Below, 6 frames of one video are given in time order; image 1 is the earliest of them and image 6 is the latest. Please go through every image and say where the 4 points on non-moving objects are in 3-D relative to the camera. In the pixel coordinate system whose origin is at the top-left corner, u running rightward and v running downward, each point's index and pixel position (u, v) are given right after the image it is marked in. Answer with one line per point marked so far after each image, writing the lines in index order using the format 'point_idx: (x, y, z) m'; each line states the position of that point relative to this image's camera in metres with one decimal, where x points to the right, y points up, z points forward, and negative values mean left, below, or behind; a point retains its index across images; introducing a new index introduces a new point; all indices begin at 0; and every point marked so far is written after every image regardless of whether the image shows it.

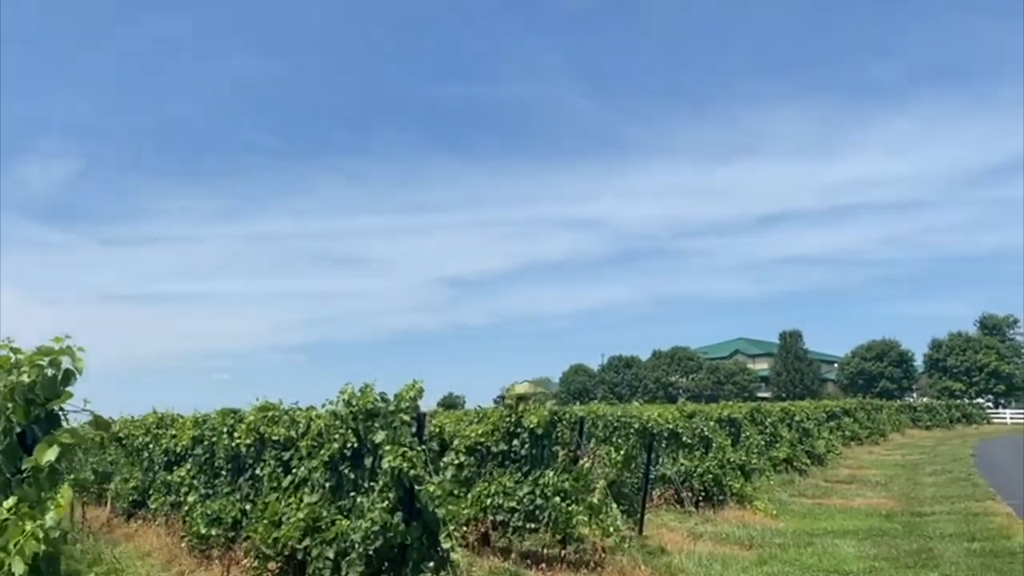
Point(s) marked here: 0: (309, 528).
0: (-2.1, -2.4, +8.9) m
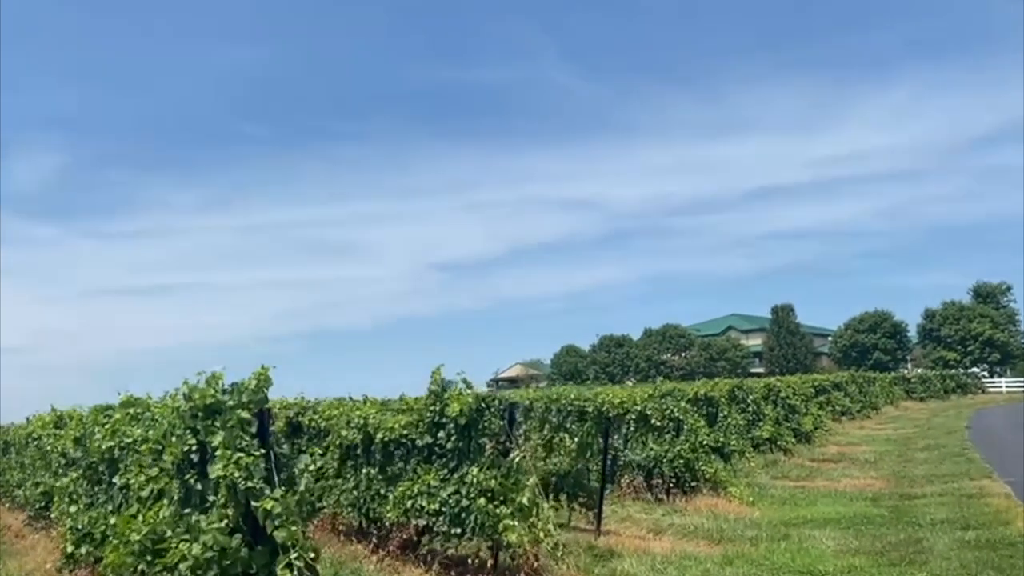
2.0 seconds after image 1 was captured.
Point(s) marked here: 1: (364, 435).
0: (-3.0, -2.1, +7.2) m
1: (-2.1, -2.1, +12.6) m
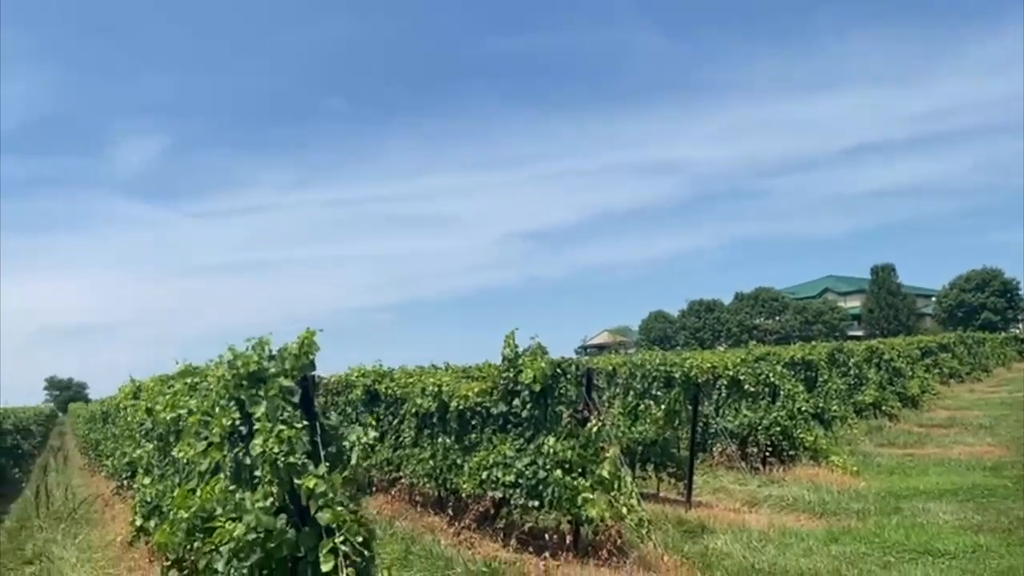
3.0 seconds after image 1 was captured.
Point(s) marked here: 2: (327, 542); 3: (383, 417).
0: (-2.4, -1.8, +6.8) m
1: (-1.0, -1.6, +12.1) m
2: (-1.1, -1.5, +5.2) m
3: (-2.1, -2.1, +14.3) m
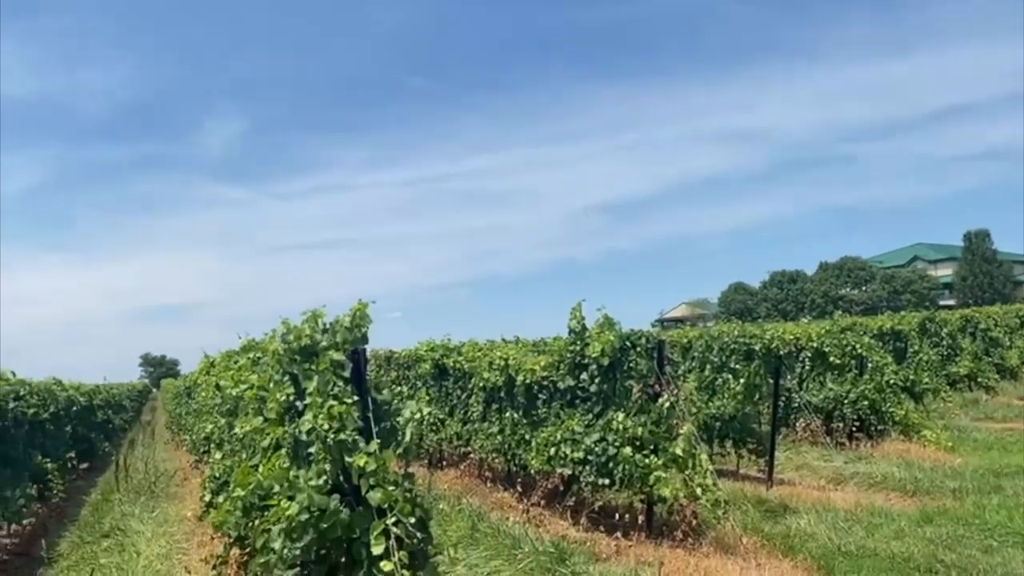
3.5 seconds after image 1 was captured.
0: (-1.9, -1.6, +6.7) m
1: (-0.1, -1.2, +11.8) m
2: (-0.8, -1.3, +5.0) m
3: (-0.9, -1.6, +14.1) m
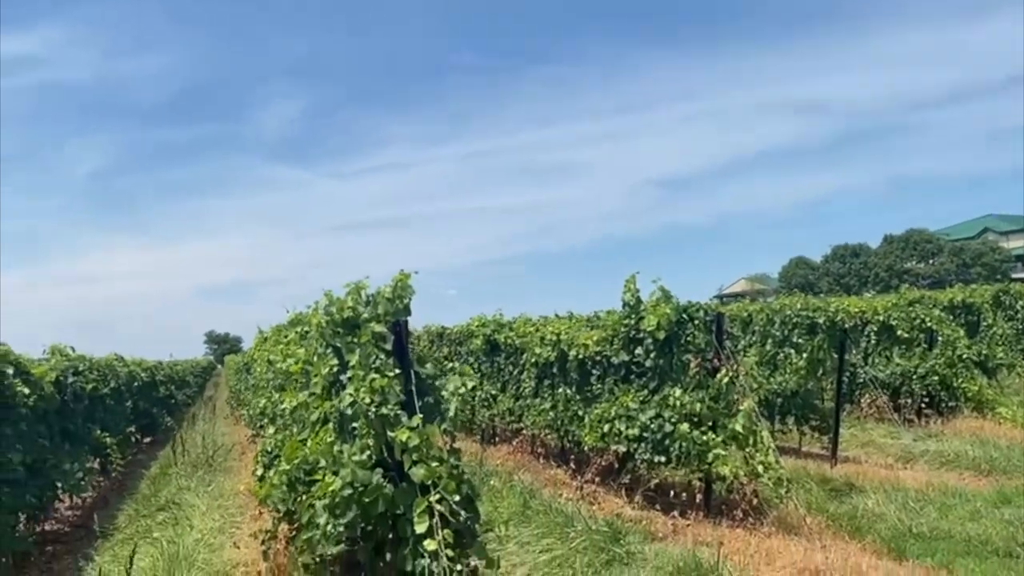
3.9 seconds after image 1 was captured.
0: (-1.5, -1.4, +6.6) m
1: (+0.6, -0.8, +11.5) m
2: (-0.5, -1.1, +4.8) m
3: (-0.1, -1.2, +13.9) m
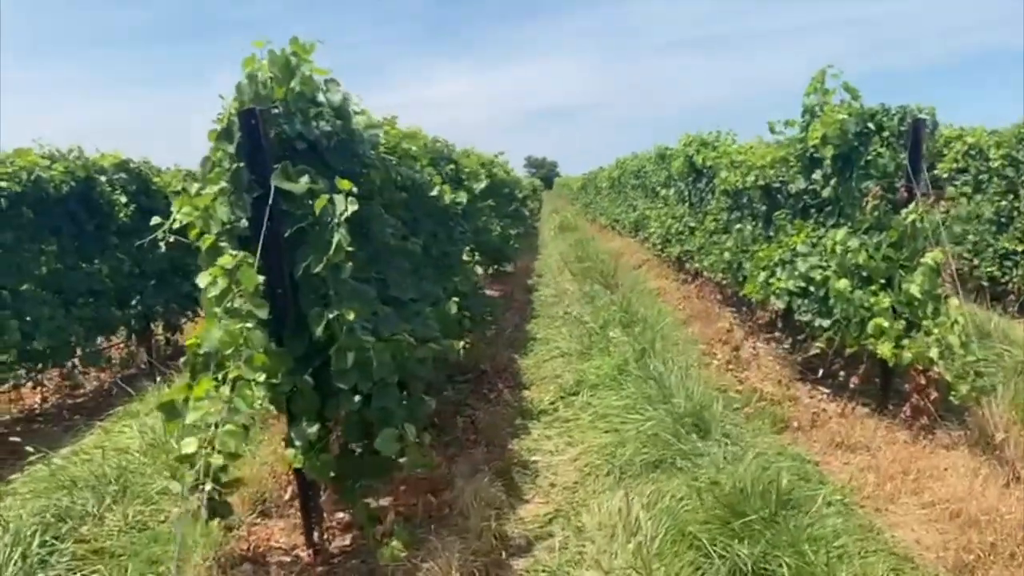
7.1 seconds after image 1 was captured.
0: (-1.4, -0.2, +5.3) m
1: (+2.4, +1.1, +9.1) m
2: (-1.0, -0.3, +3.3) m
3: (+2.5, +1.2, +11.5) m
